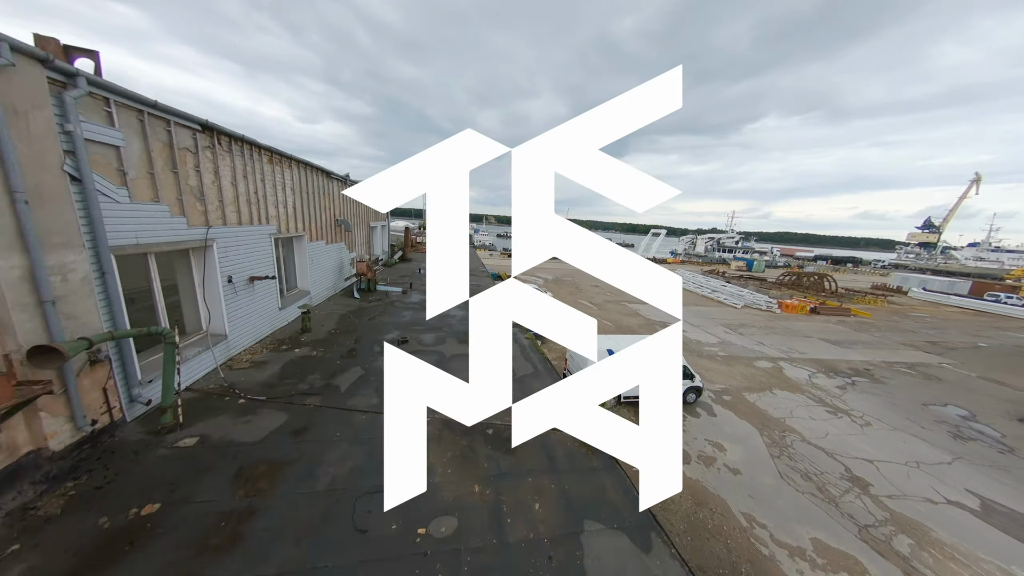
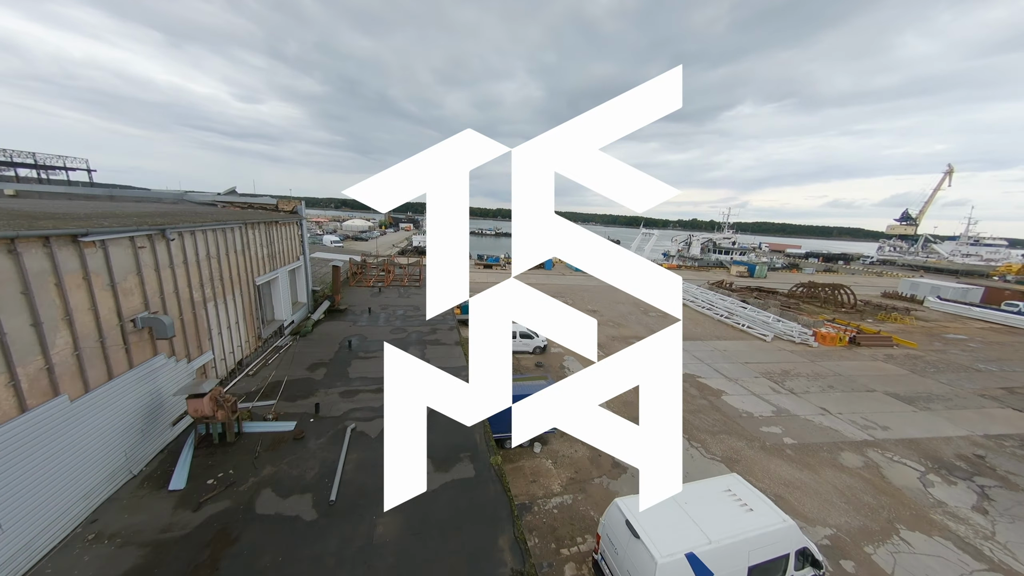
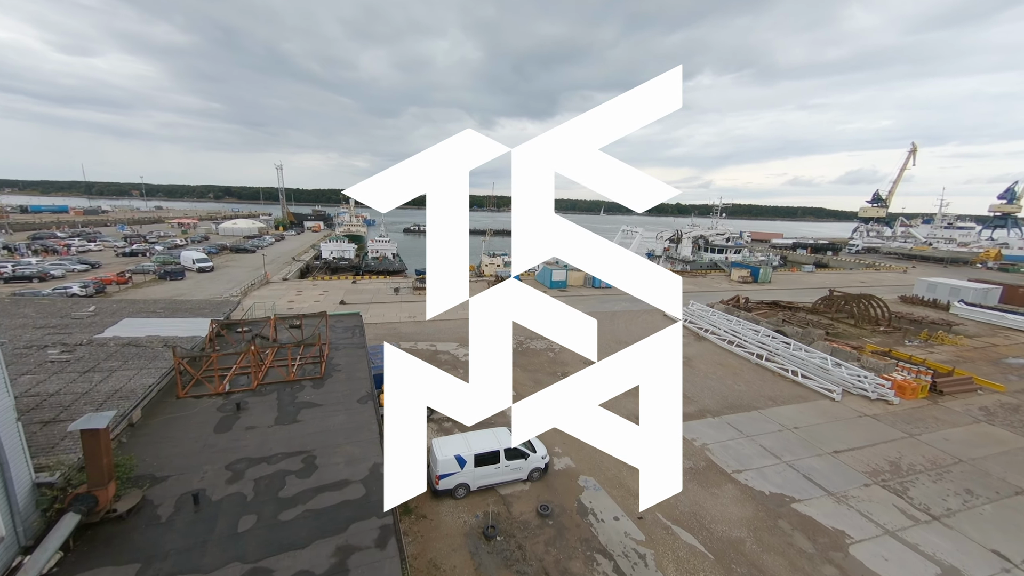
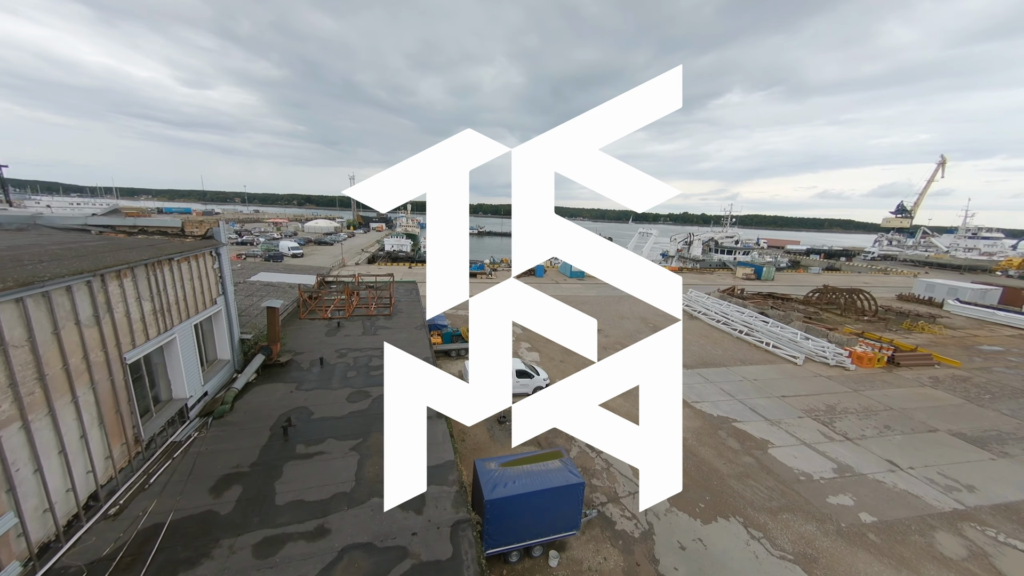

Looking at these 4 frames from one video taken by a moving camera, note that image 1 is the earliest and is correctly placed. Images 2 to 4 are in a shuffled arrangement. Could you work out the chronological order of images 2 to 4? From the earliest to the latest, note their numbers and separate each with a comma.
2, 4, 3
